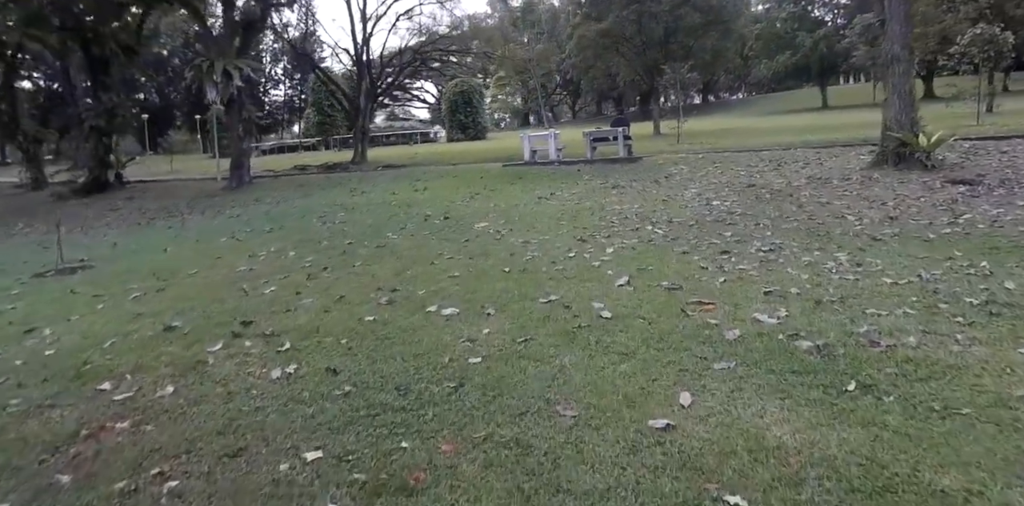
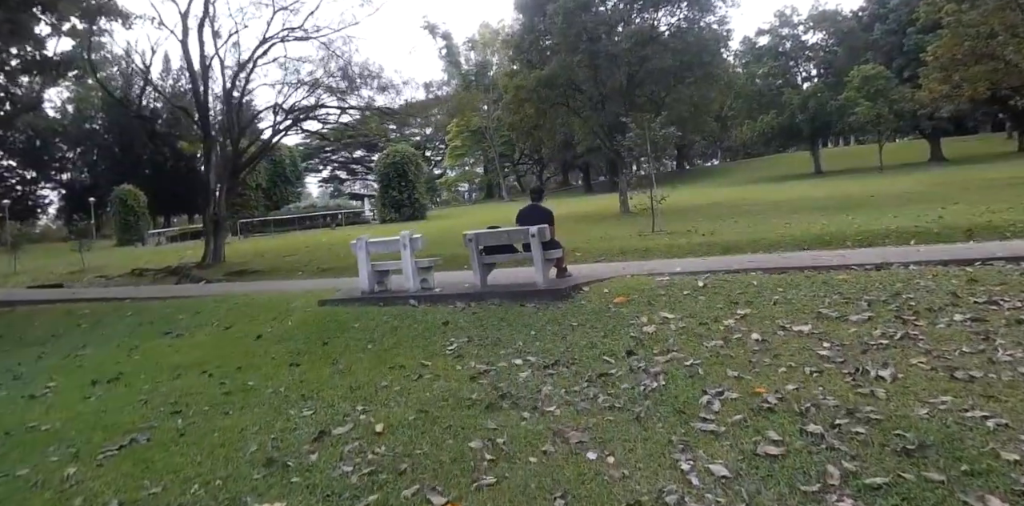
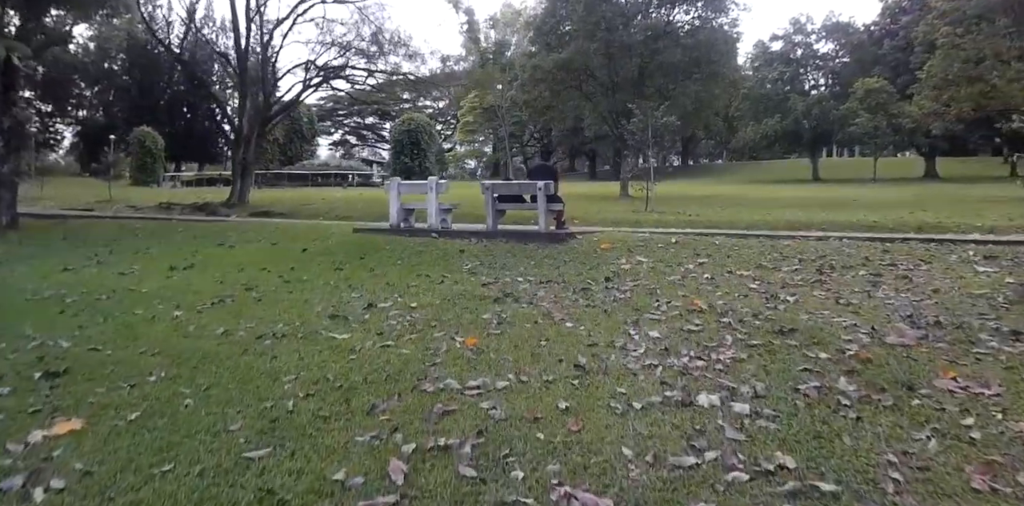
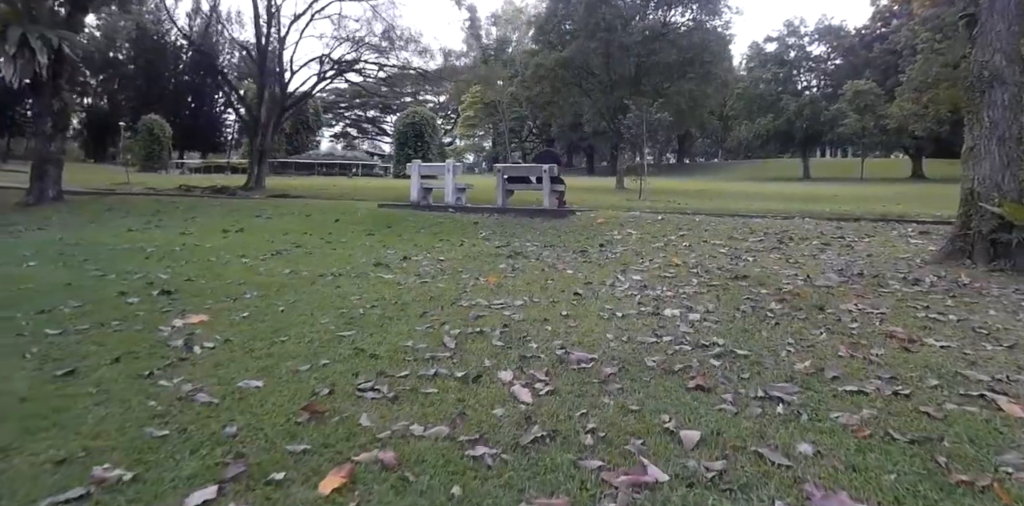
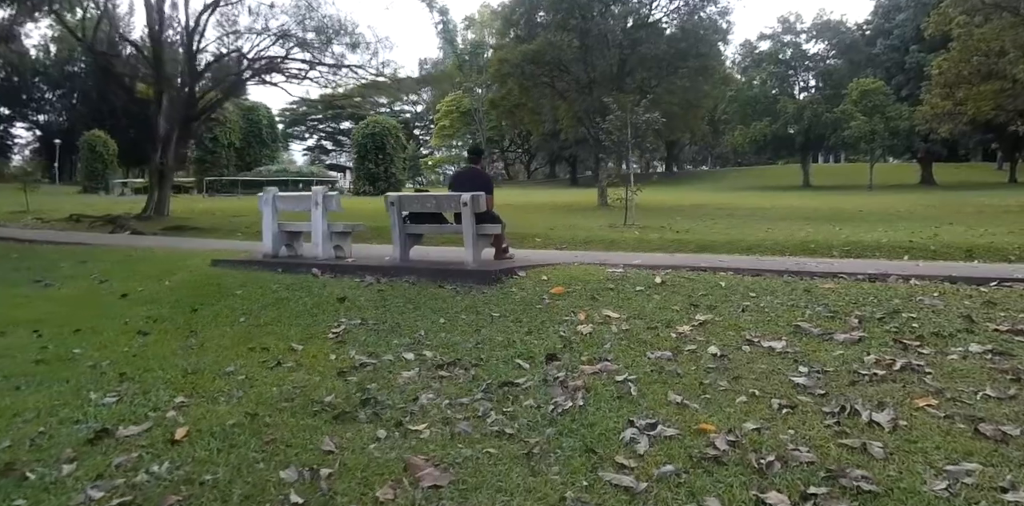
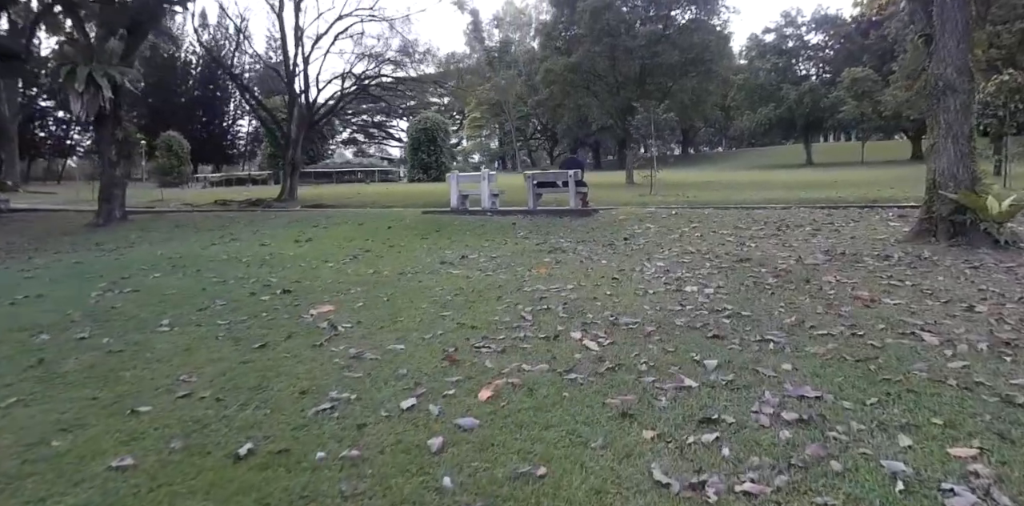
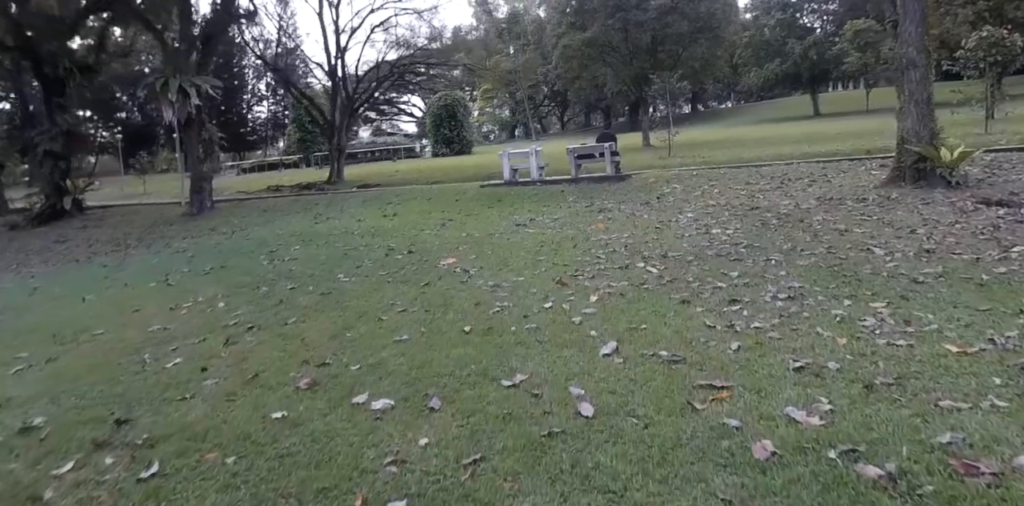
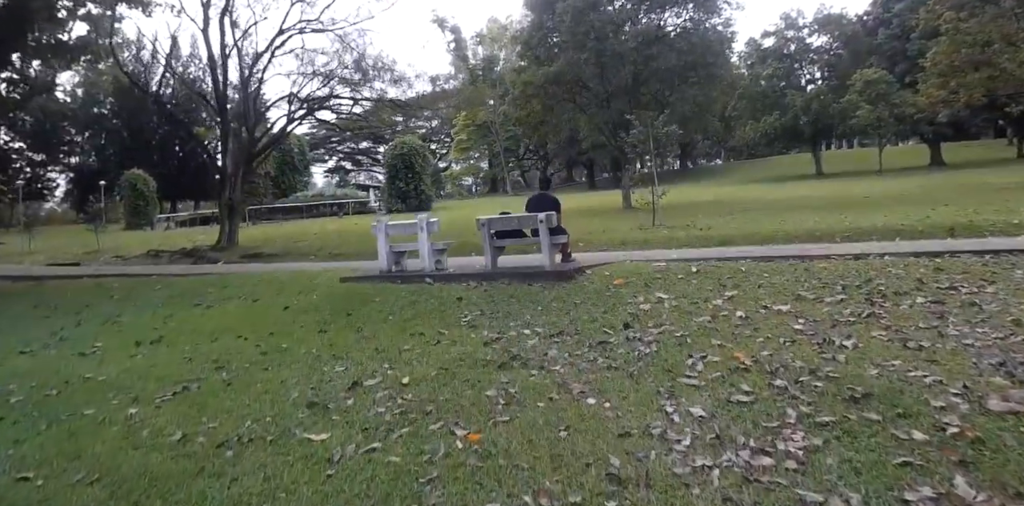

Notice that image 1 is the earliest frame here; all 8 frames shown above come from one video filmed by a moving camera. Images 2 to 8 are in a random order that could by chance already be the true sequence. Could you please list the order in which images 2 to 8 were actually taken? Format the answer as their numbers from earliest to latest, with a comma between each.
7, 6, 4, 3, 8, 2, 5
